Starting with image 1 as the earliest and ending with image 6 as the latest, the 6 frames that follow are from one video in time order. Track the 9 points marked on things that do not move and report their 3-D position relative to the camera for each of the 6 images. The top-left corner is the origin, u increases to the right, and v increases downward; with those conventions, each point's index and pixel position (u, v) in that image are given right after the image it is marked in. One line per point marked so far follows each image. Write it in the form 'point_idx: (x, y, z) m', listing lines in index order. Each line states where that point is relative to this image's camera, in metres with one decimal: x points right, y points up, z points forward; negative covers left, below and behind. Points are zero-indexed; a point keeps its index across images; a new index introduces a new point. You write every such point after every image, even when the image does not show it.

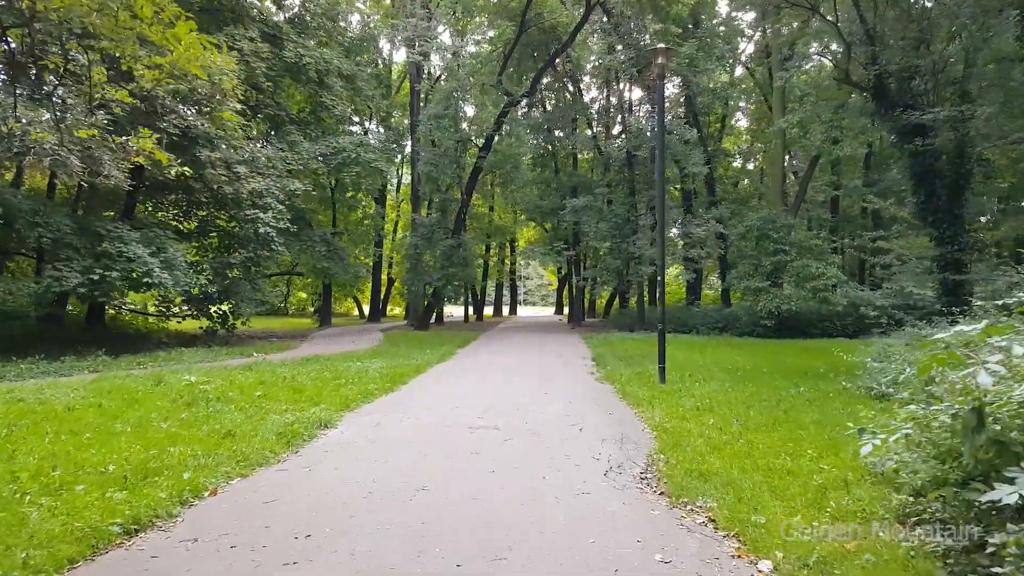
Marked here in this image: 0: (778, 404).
0: (+2.9, -1.3, +8.4) m
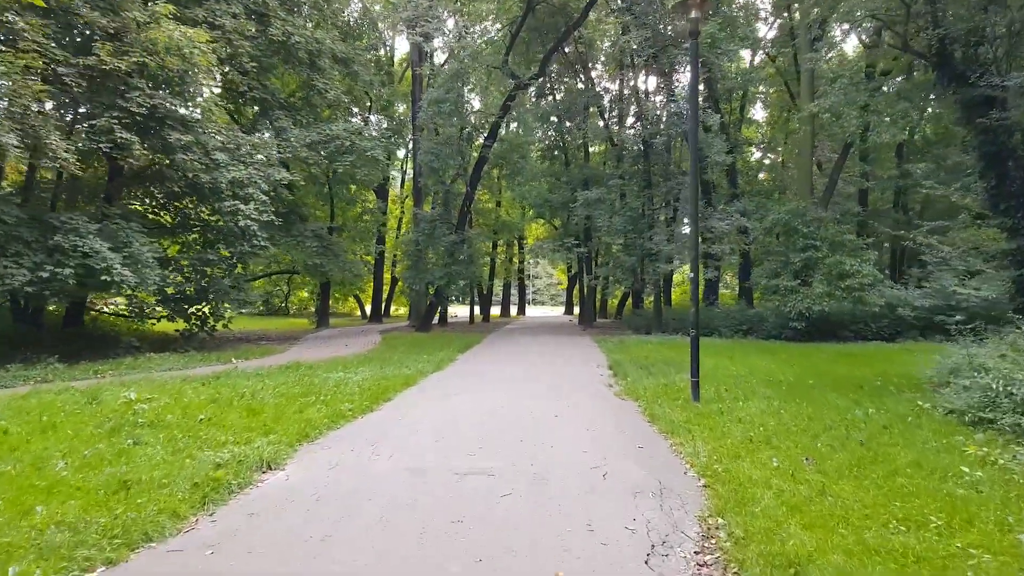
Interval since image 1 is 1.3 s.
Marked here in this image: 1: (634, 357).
0: (+2.9, -1.2, +6.7) m
1: (+2.2, -1.3, +14.4) m
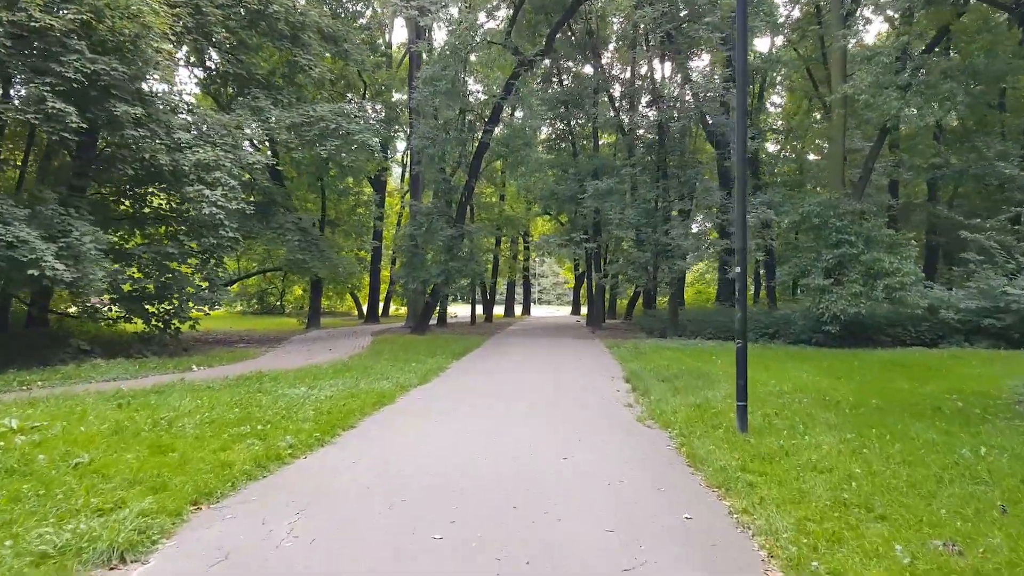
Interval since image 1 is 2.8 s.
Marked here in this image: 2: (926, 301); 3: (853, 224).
0: (+2.8, -1.2, +4.7) m
1: (+2.2, -1.2, +12.5) m
2: (+9.7, -0.3, +18.3) m
3: (+8.3, +1.5, +19.0) m
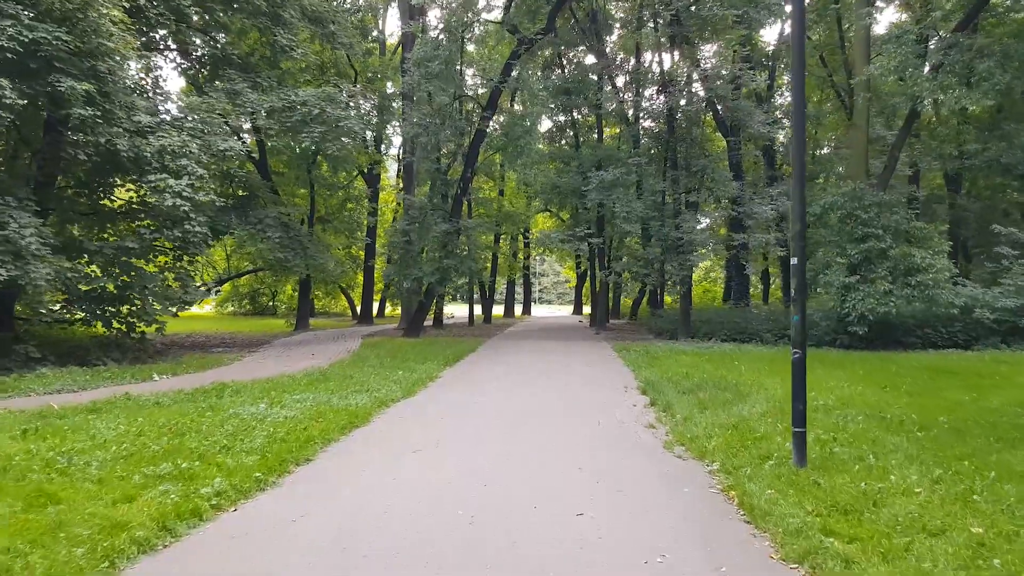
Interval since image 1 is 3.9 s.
0: (+2.8, -1.2, +3.3) m
1: (+2.2, -1.2, +11.0) m
2: (+9.7, -0.3, +16.9) m
3: (+8.2, +1.6, +17.5) m
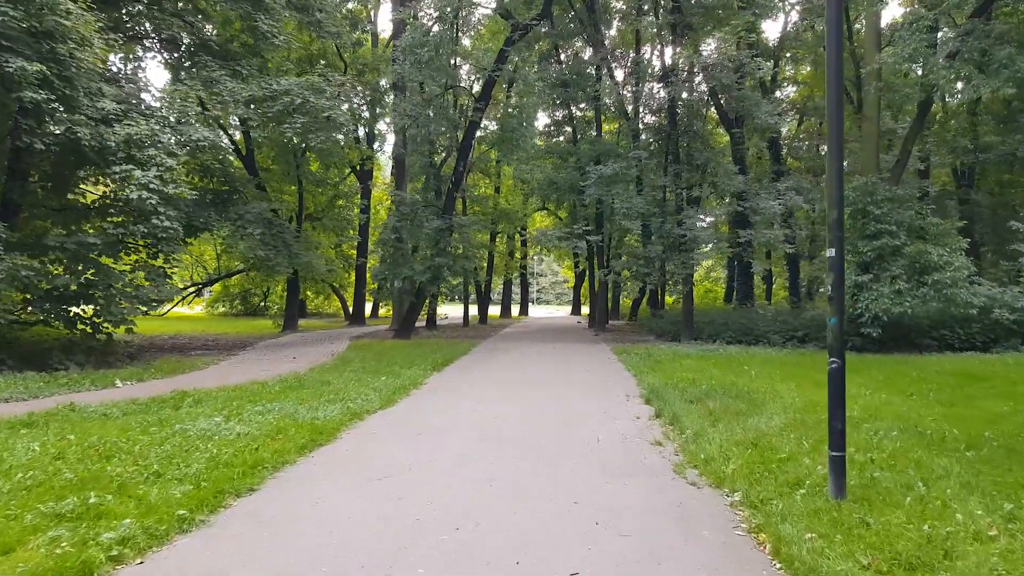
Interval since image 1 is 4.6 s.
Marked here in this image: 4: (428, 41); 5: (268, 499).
0: (+2.7, -1.2, +2.4) m
1: (+2.1, -1.2, +10.1) m
2: (+9.5, -0.2, +16.0) m
3: (+8.1, +1.6, +16.7) m
4: (-1.9, +5.7, +18.2) m
5: (-1.4, -1.2, +4.5) m
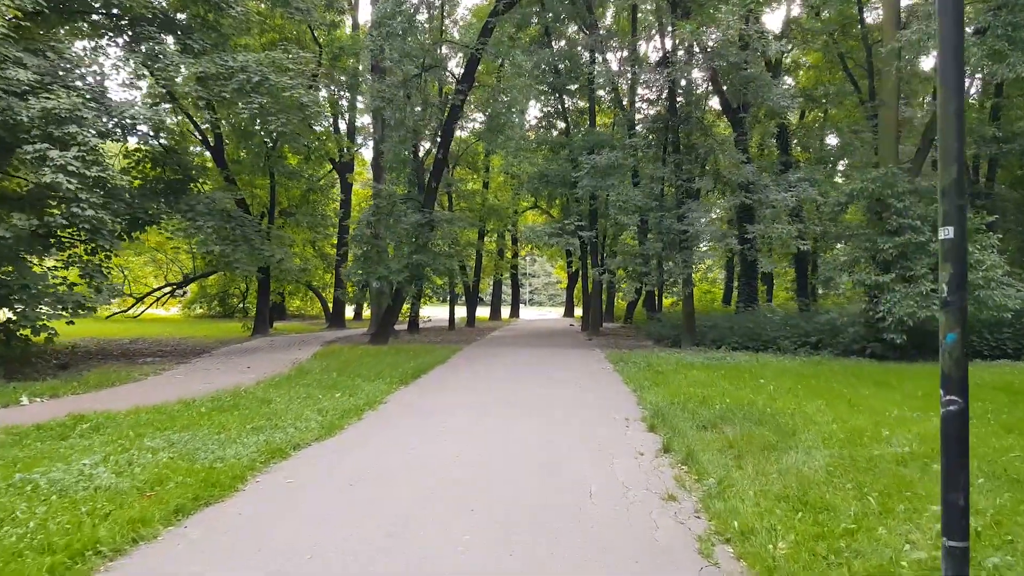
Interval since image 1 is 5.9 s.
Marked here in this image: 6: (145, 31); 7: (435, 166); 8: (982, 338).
0: (+2.5, -1.2, +0.8) m
1: (+1.9, -1.2, +8.5) m
2: (+9.2, -0.3, +14.5) m
3: (+7.8, +1.6, +15.1) m
4: (-2.2, +5.7, +16.6) m
5: (-1.6, -1.2, +2.9) m
6: (-6.6, +4.6, +14.2) m
7: (-1.9, +3.0, +19.1) m
8: (+9.2, -1.0, +15.3) m
